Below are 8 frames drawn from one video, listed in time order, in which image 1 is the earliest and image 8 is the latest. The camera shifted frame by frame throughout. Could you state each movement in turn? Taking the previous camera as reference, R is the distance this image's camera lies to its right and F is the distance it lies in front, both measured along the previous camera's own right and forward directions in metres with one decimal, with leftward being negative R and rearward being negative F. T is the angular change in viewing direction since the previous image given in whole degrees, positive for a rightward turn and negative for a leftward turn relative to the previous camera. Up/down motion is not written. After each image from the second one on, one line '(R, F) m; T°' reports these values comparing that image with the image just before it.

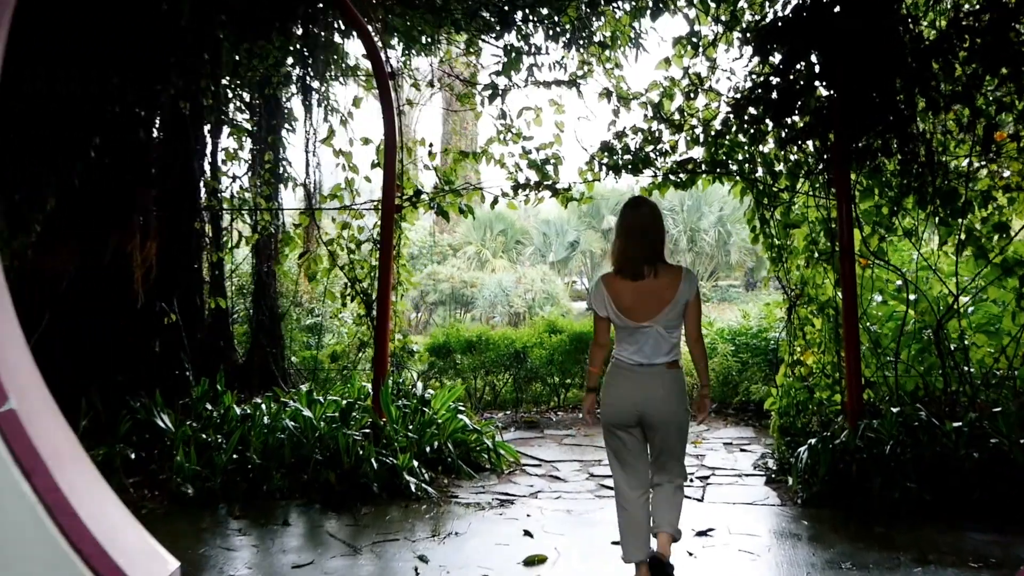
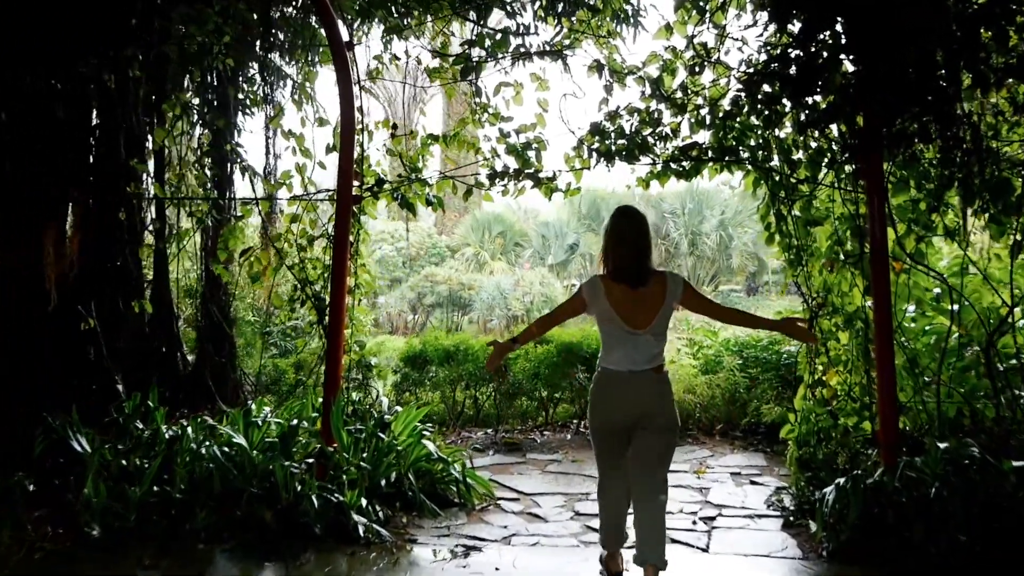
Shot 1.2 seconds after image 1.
(+0.1, +0.7) m; 0°
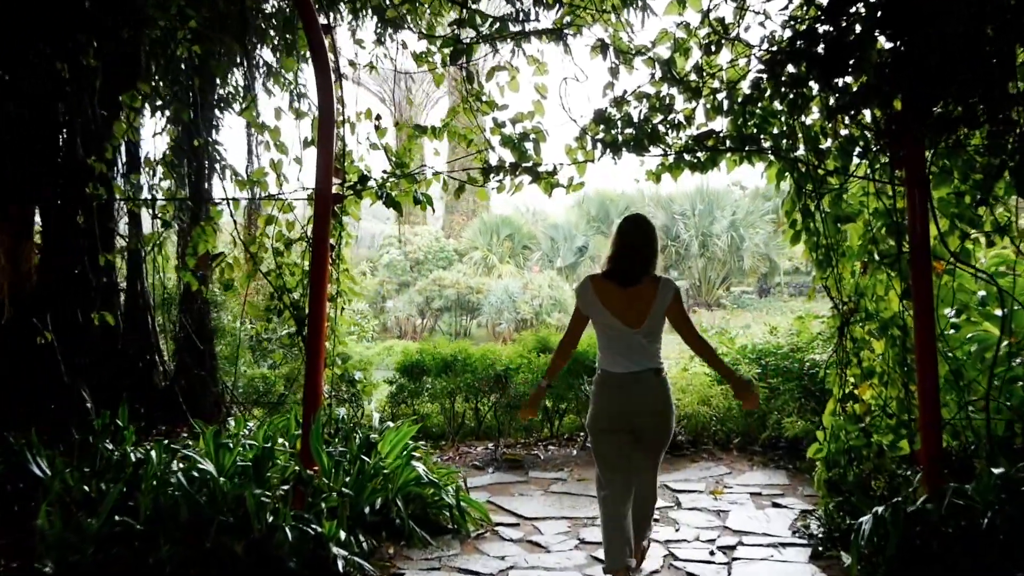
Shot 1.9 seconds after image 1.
(0.0, +0.4) m; -1°
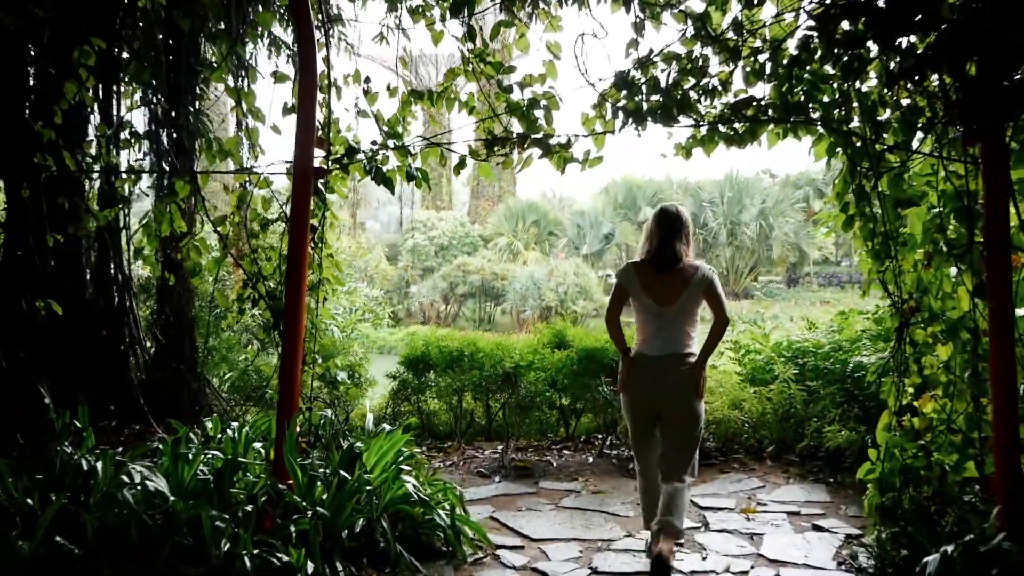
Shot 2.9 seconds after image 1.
(+0.1, +0.5) m; -2°
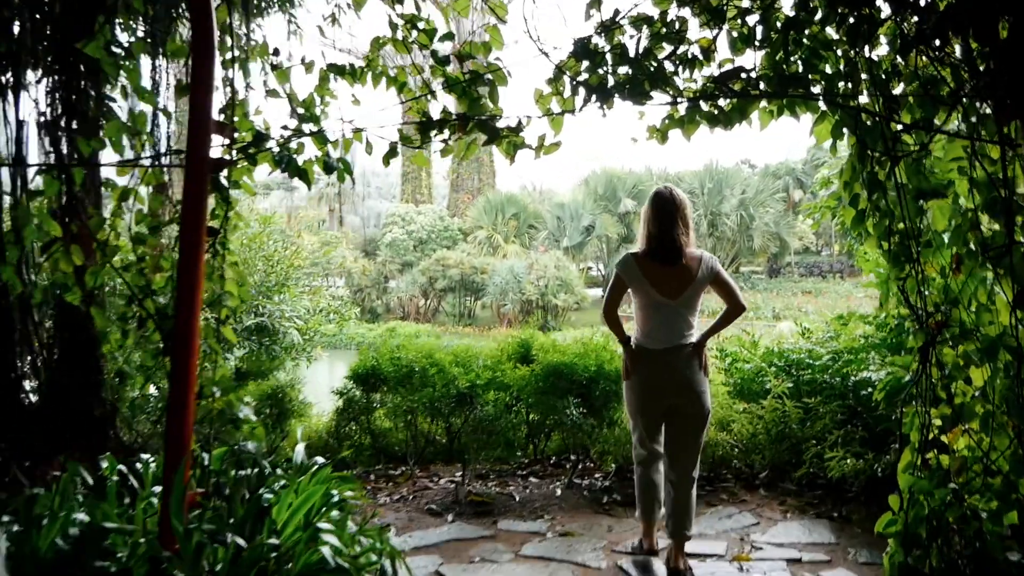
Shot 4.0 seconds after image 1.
(+0.1, +0.6) m; +1°
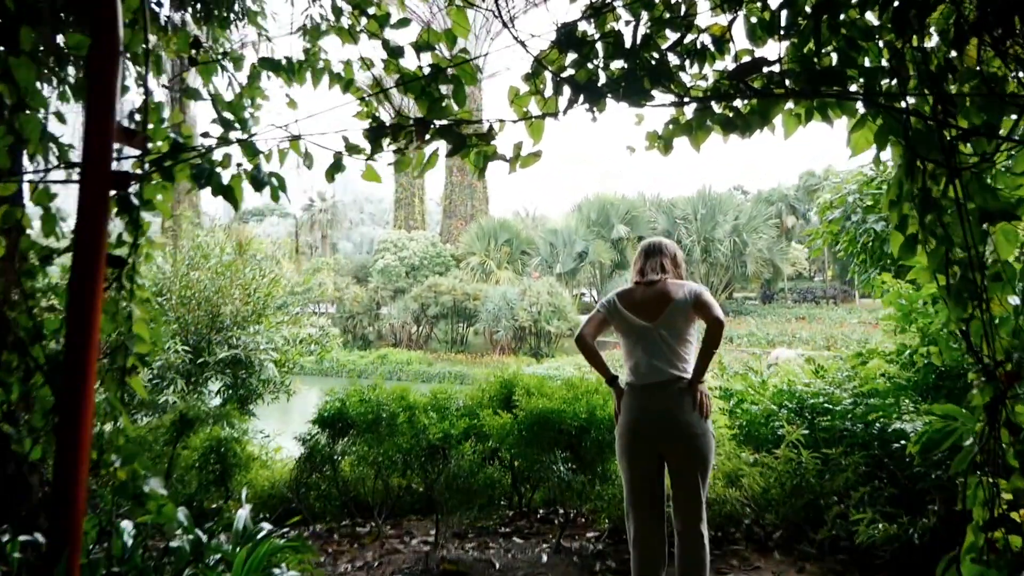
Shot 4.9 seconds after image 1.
(+0.1, +0.5) m; 0°
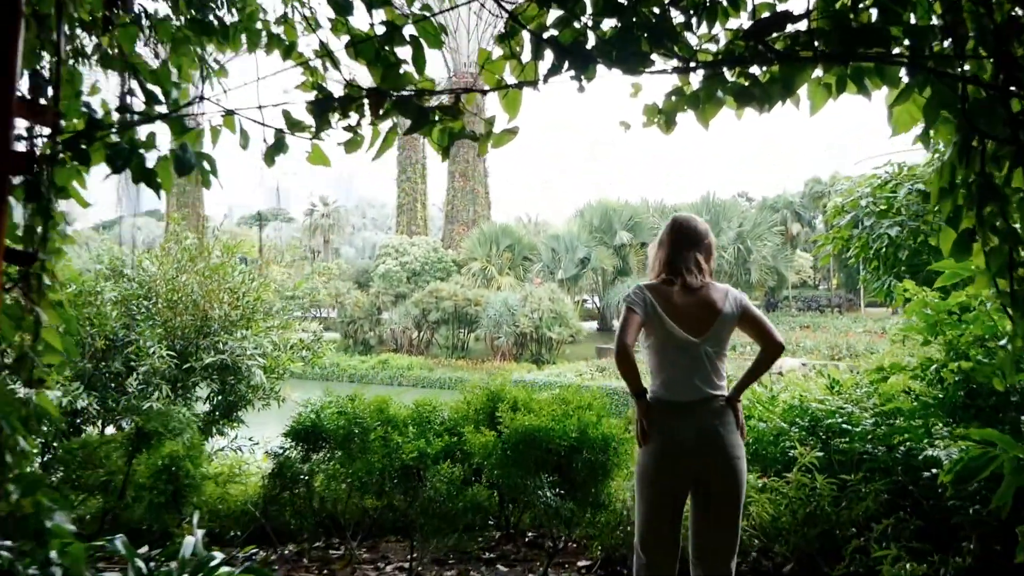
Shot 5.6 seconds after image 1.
(+0.1, +0.3) m; 0°
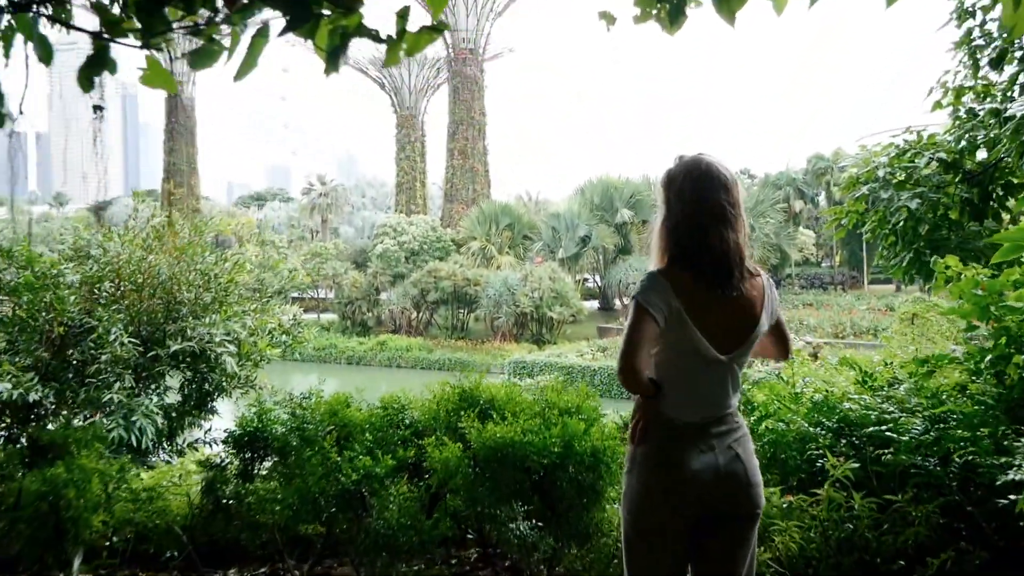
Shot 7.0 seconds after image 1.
(+0.1, +0.6) m; 0°
